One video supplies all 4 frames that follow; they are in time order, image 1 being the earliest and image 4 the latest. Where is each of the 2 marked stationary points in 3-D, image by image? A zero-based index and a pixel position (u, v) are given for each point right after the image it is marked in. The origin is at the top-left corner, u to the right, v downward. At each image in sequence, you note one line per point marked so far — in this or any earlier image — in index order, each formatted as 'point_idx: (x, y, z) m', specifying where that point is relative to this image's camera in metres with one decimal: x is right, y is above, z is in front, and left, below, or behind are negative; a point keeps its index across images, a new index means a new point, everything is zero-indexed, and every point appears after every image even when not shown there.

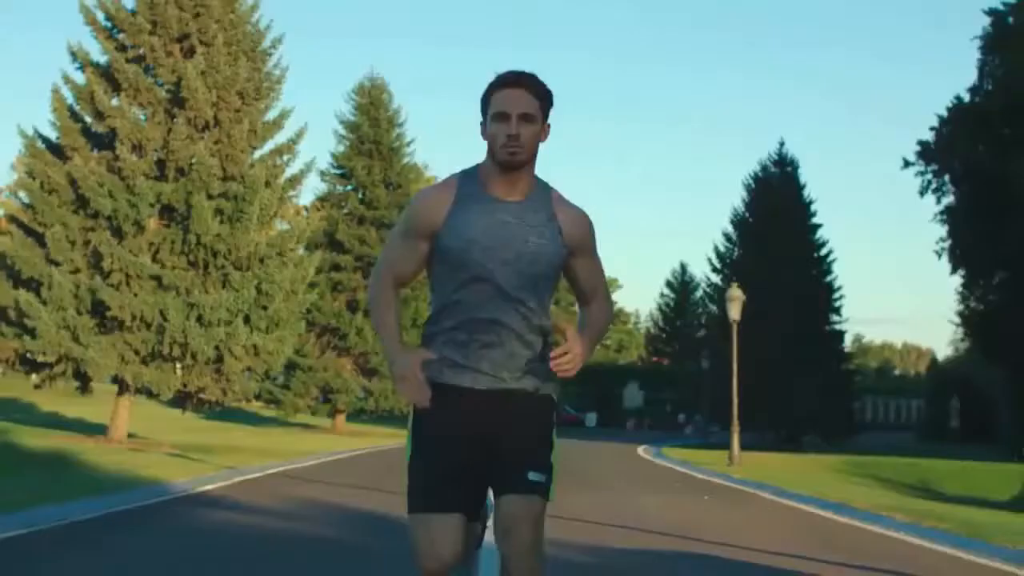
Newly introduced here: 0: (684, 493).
0: (+2.2, -2.6, +19.5) m
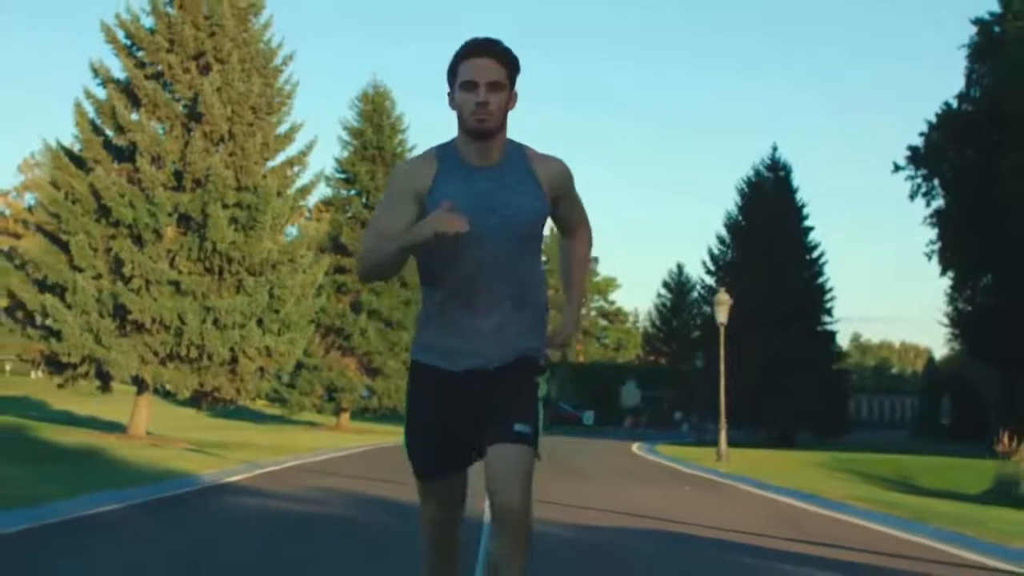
0: (+2.2, -2.7, +20.1) m
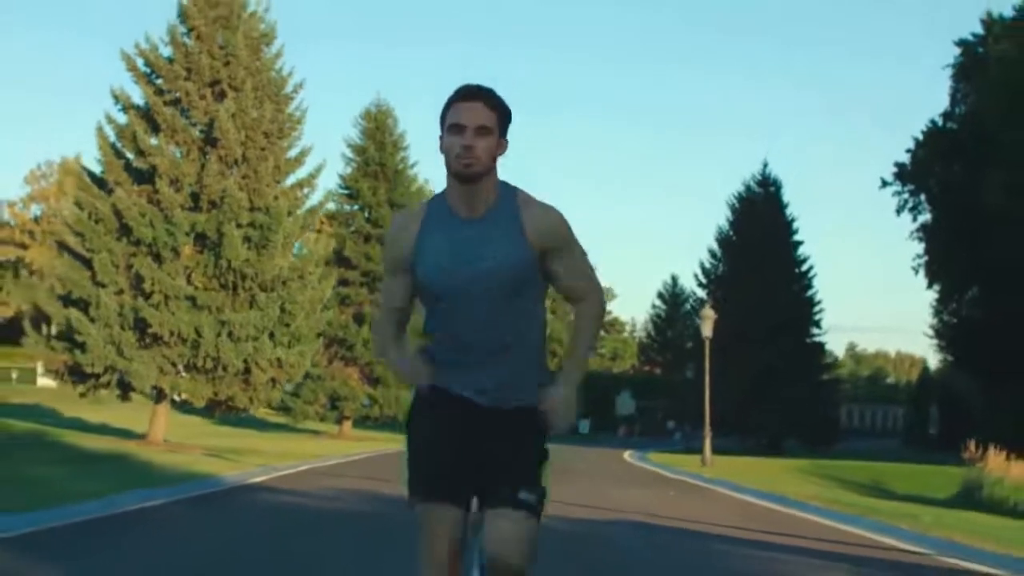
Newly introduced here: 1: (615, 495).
0: (+2.1, -2.9, +20.7) m
1: (+1.3, -2.7, +18.5) m
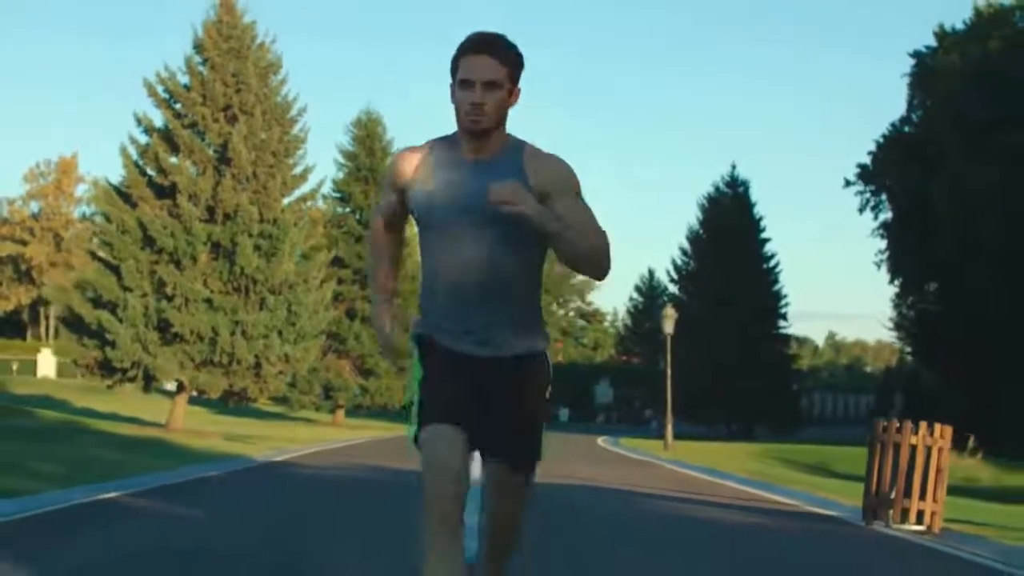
0: (+1.9, -2.8, +22.3) m
1: (+1.1, -2.6, +20.1) m
